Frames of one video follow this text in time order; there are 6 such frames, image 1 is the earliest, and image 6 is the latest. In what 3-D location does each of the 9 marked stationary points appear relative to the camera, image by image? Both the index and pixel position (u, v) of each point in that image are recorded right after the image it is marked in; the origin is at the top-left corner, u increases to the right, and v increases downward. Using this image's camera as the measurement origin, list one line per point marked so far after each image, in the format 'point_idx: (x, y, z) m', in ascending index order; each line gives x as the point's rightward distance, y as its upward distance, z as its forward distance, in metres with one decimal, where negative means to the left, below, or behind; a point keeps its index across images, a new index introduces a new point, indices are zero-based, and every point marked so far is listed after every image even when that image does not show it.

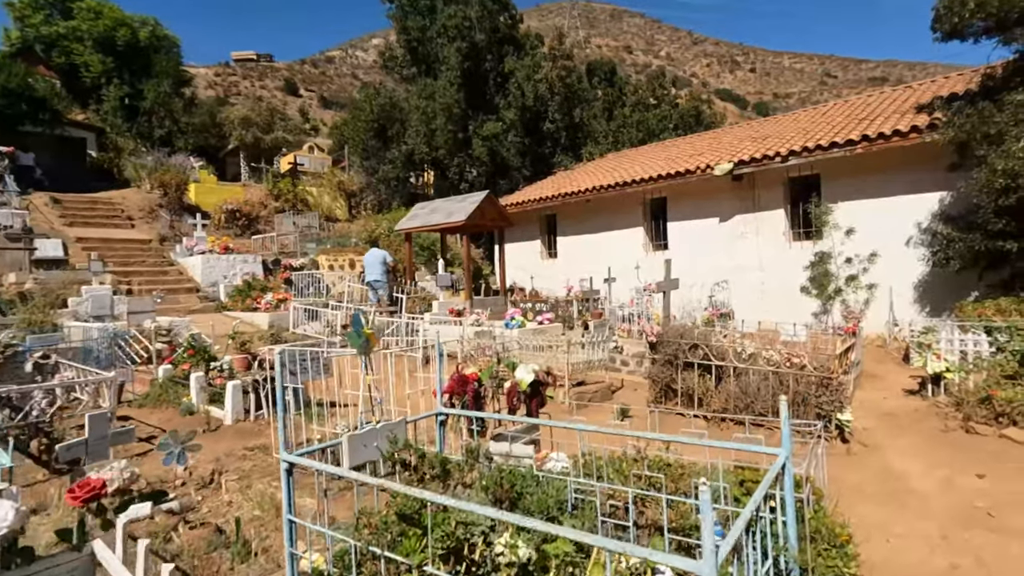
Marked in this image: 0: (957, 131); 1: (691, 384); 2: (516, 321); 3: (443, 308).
0: (+7.7, +2.7, +9.2) m
1: (+2.0, -1.0, +5.8) m
2: (0.0, -0.6, +10.0) m
3: (-1.6, -0.4, +11.9) m
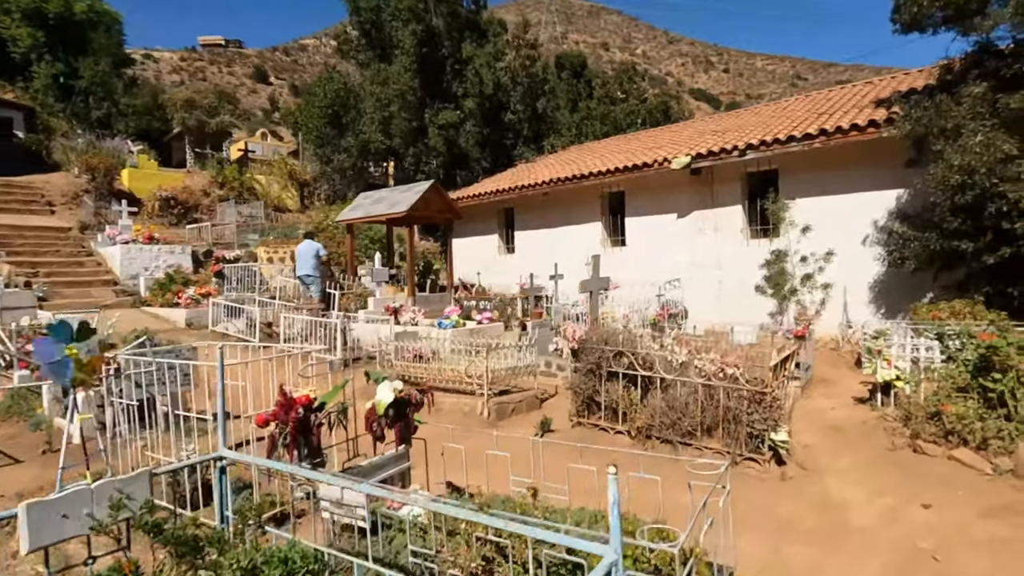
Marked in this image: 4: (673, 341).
0: (+6.6, +2.7, +8.8) m
1: (+1.0, -1.0, +5.1) m
2: (-1.1, -0.6, +9.3) m
3: (-2.8, -0.3, +11.0) m
4: (+1.9, -0.7, +6.5) m
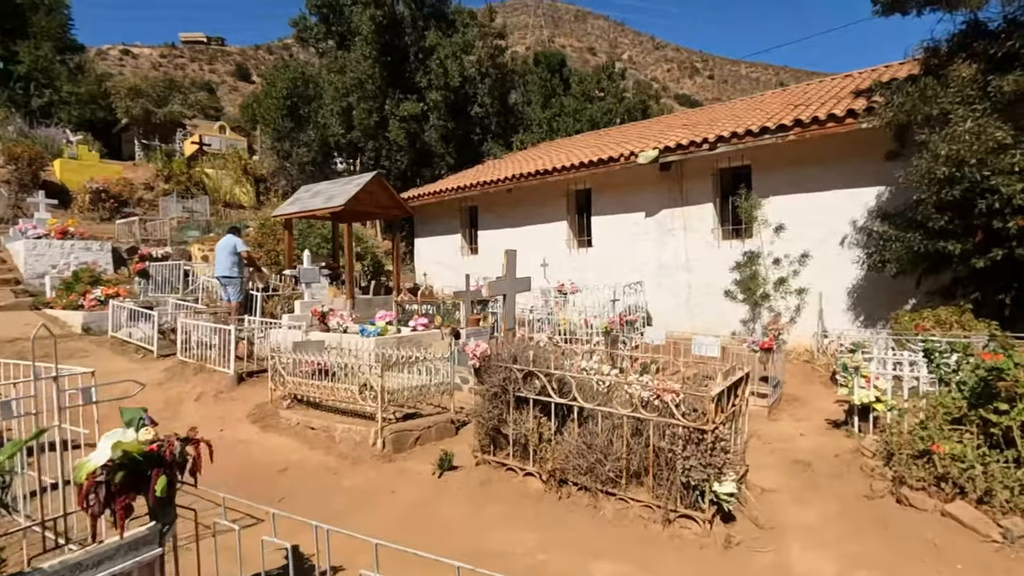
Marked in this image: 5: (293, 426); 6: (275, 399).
0: (+5.6, +2.6, +7.8) m
1: (+0.1, -1.1, +4.0) m
2: (-2.1, -0.6, +8.1) m
3: (-3.8, -0.4, +9.8) m
4: (+1.0, -0.7, +5.4) m
5: (-2.3, -1.5, +5.6) m
6: (-2.7, -1.3, +6.1) m
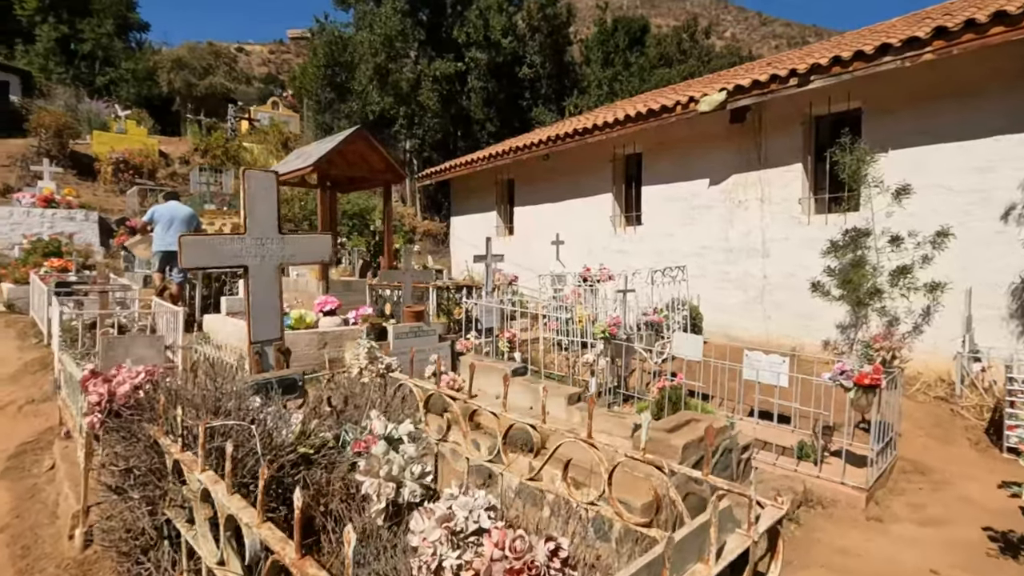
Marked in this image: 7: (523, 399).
0: (+5.2, +2.6, +4.4) m
1: (-1.0, -0.9, +1.6) m
2: (-2.5, -0.3, +6.0) m
3: (-3.9, 0.0, +7.9) m
4: (+0.1, -0.6, +2.8) m
5: (-3.1, -1.2, +3.5) m
6: (-3.5, -1.0, +4.1) m
7: (+0.1, -1.1, +5.2) m
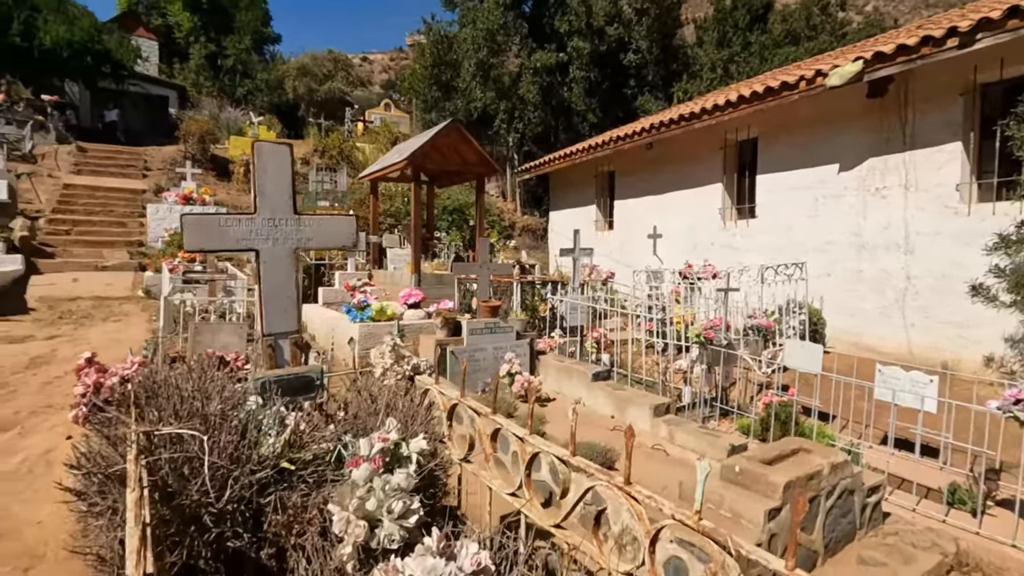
0: (+5.7, +2.5, +2.9) m
1: (-1.0, -0.9, +1.4) m
2: (-1.6, -0.2, +6.0) m
3: (-2.6, +0.1, +8.2) m
4: (+0.4, -0.6, +2.4) m
5: (-2.7, -1.1, +3.7) m
6: (-2.9, -0.9, +4.3) m
7: (+0.8, -1.1, +4.7) m
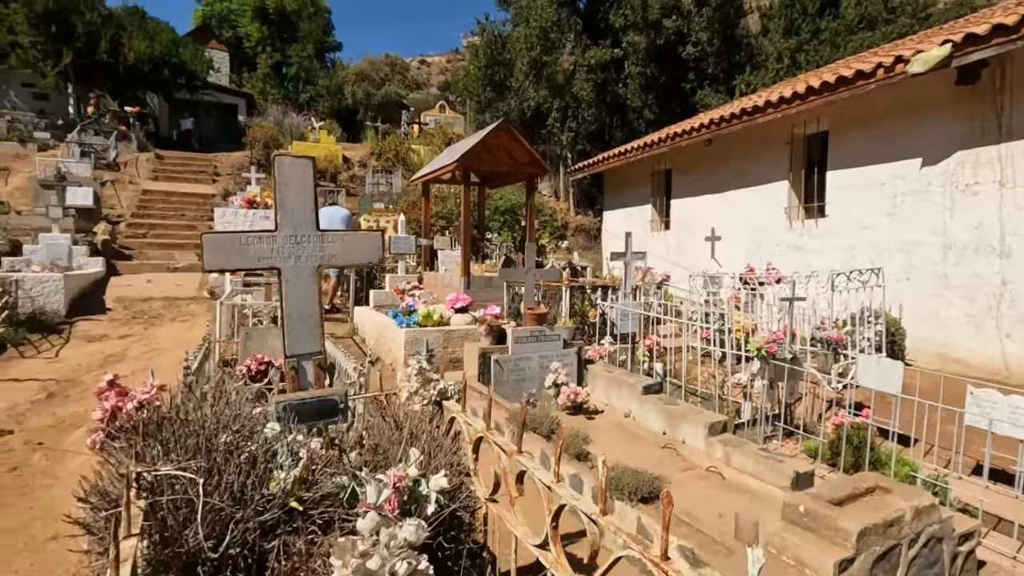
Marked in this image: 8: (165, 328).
0: (+5.9, +2.4, +2.1) m
1: (-0.9, -1.0, +1.3) m
2: (-1.0, -0.3, +5.9) m
3: (-1.8, +0.1, +8.2) m
4: (+0.5, -0.6, +2.2) m
5: (-2.4, -1.2, +3.8) m
6: (-2.5, -1.0, +4.4) m
7: (+1.2, -1.1, +4.5) m
8: (-5.0, -0.6, +7.7) m
